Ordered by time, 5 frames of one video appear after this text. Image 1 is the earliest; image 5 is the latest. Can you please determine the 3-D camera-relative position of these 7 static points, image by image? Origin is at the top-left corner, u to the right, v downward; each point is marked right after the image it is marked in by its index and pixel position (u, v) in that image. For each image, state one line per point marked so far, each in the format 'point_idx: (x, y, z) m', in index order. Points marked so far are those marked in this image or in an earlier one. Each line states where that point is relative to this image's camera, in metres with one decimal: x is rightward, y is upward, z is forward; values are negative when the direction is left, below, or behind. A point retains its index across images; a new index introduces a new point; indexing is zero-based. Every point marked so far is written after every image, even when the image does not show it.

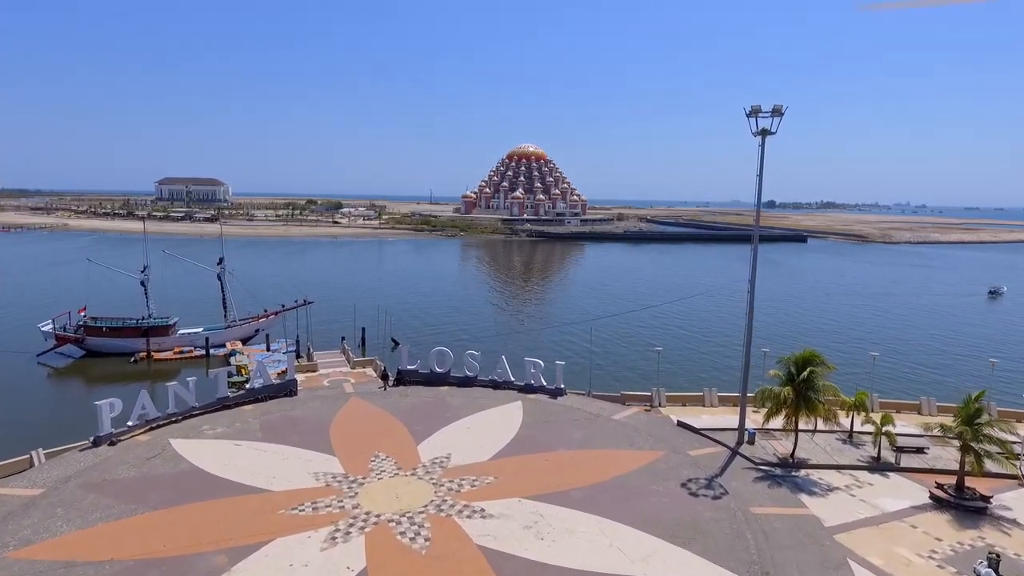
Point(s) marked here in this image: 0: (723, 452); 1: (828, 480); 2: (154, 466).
0: (+5.4, -4.2, +15.0) m
1: (+7.4, -4.5, +13.7) m
2: (-8.2, -4.1, +13.5) m
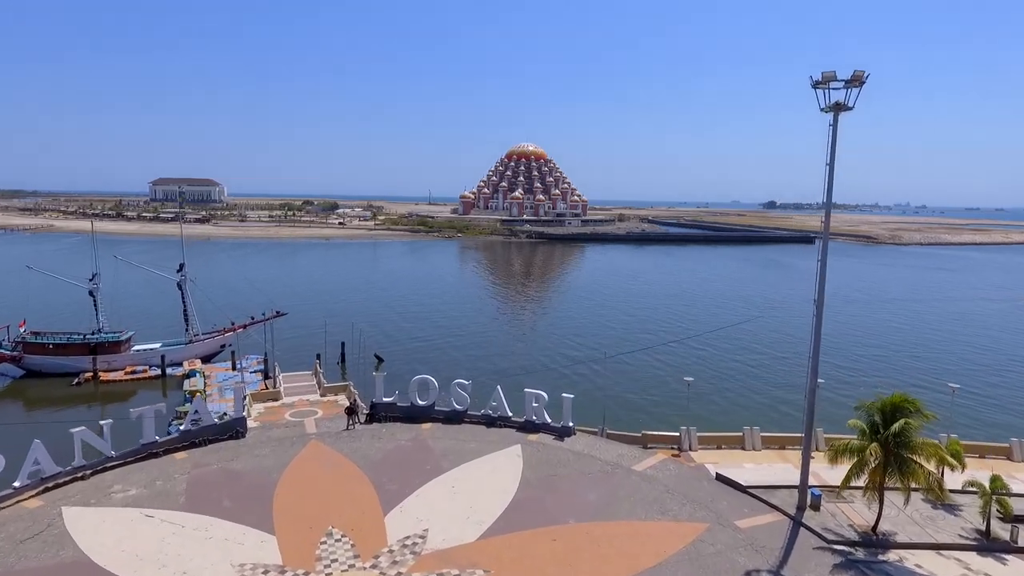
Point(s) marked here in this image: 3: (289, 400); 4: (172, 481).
0: (+5.3, -4.6, +11.6) m
1: (+7.3, -4.9, +10.3) m
2: (-8.3, -4.6, +10.1) m
3: (-7.4, -3.7, +19.5) m
4: (-7.3, -4.1, +12.7) m
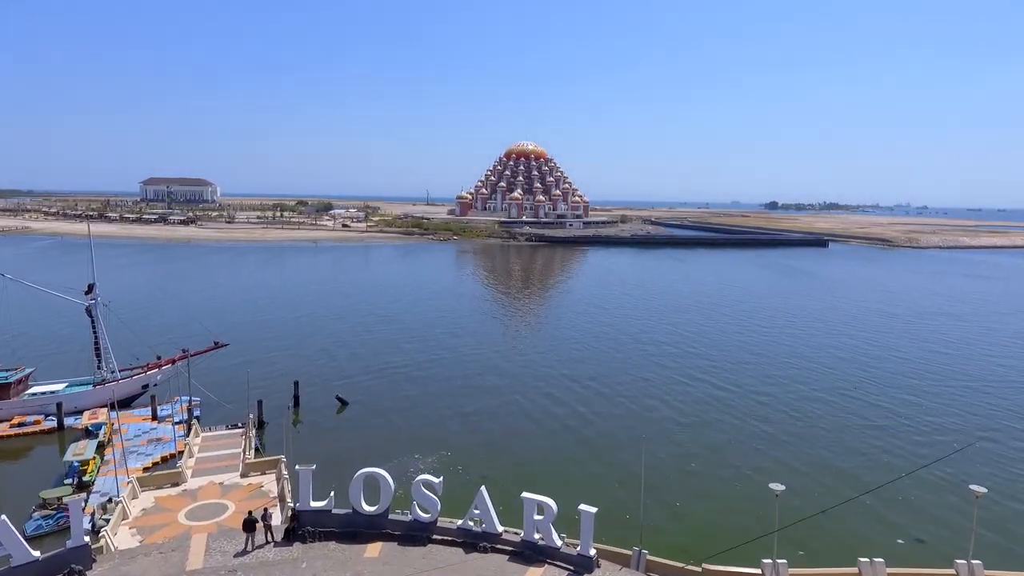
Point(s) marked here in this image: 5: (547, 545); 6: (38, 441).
0: (+5.2, -5.6, +6.1) m
1: (+7.2, -5.9, +4.8) m
2: (-8.5, -5.5, +4.6) m
3: (-7.6, -4.7, +14.0) m
4: (-7.5, -5.1, +7.2) m
5: (+0.6, -4.6, +10.3) m
6: (-15.5, -5.0, +19.4) m
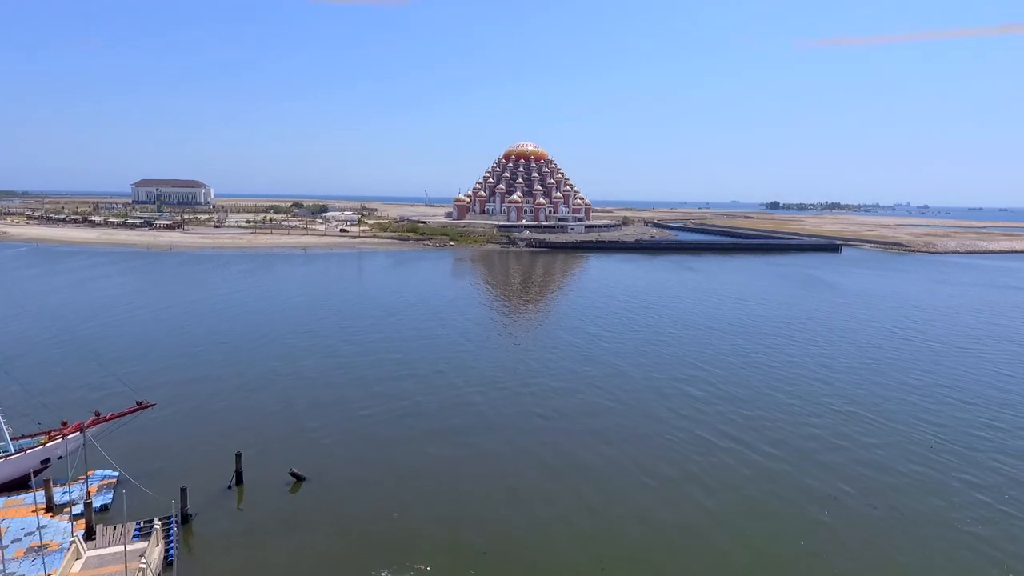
0: (+5.1, -7.0, +1.5) m
1: (+7.2, -7.3, +0.3) m
2: (-8.5, -6.9, 0.0) m
3: (-7.6, -6.1, +9.4) m
4: (-7.5, -6.5, +2.6) m
5: (+0.6, -6.0, +5.8) m
6: (-15.6, -6.4, +14.8) m
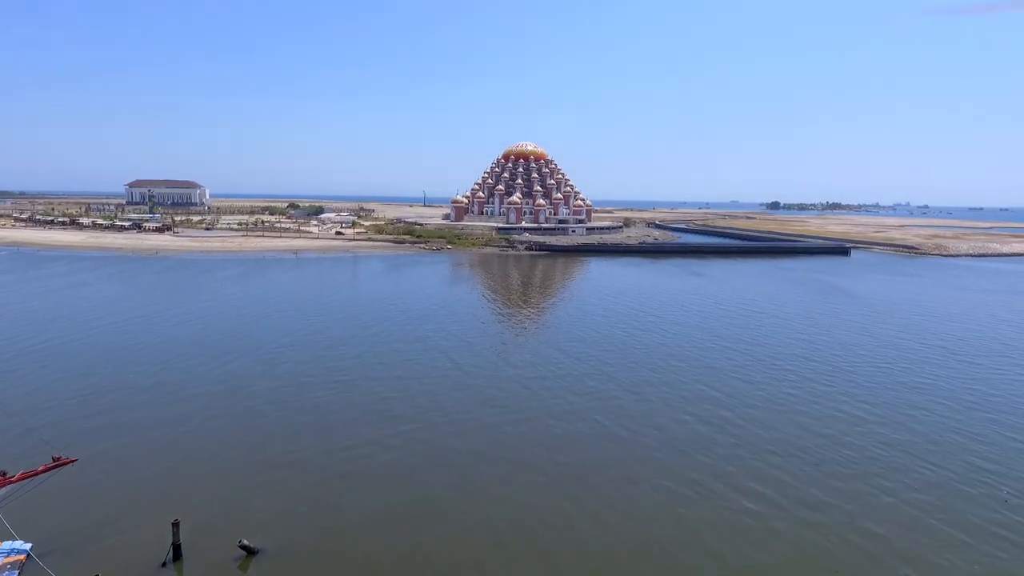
0: (+5.1, -7.8, -1.6) m
1: (+7.1, -8.1, -2.9) m
2: (-8.5, -7.7, -3.1) m
3: (-7.7, -6.9, +6.3) m
4: (-7.5, -7.3, -0.5) m
5: (+0.5, -6.8, +2.6) m
6: (-15.6, -7.2, +11.6) m
